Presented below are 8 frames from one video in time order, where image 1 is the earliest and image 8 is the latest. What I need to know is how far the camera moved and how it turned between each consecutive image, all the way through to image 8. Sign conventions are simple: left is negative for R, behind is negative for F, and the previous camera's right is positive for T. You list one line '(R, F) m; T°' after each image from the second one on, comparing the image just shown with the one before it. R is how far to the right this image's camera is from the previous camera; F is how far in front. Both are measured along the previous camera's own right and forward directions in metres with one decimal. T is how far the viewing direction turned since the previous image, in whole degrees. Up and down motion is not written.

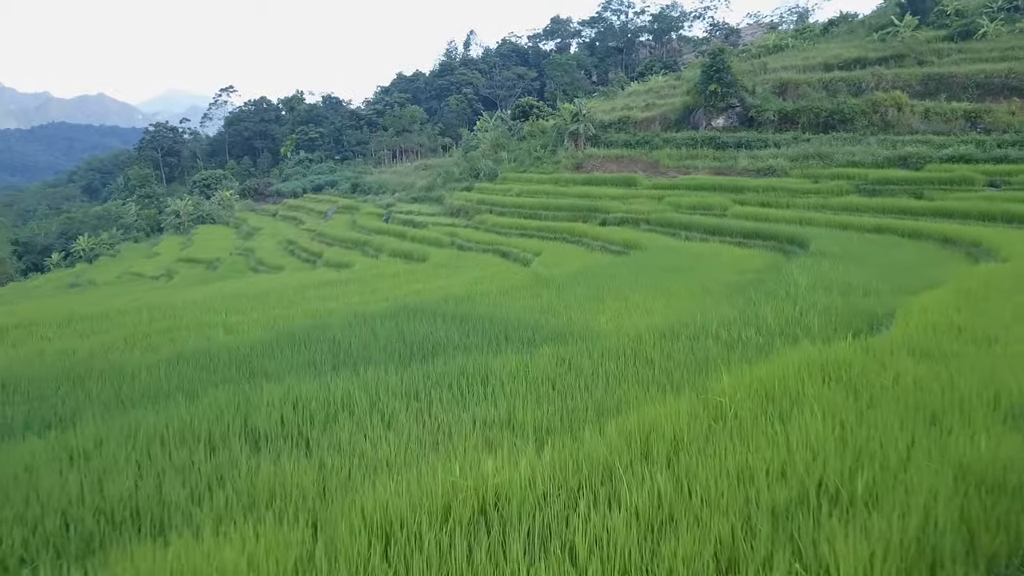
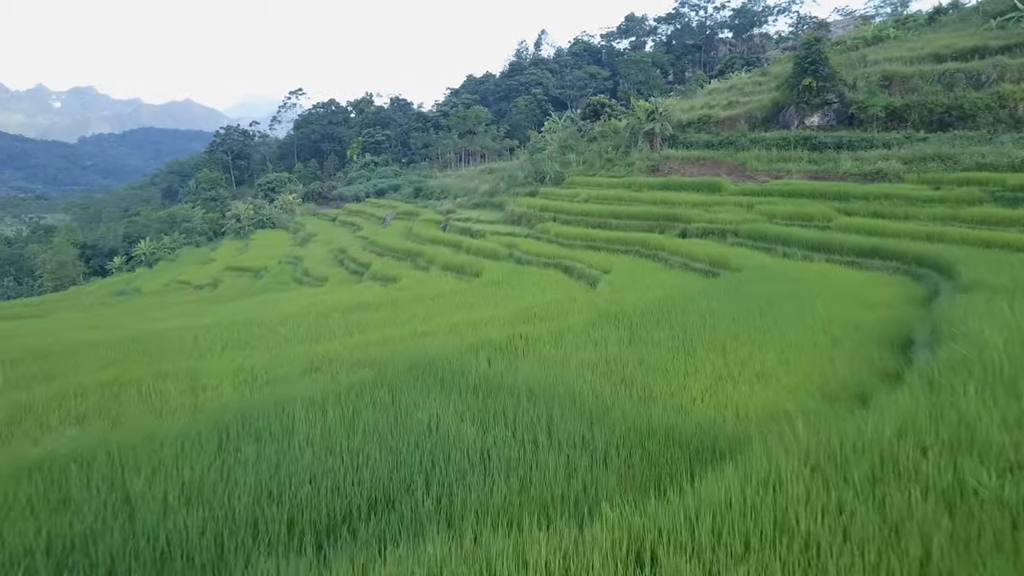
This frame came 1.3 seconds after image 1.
(+0.1, +1.3) m; -5°
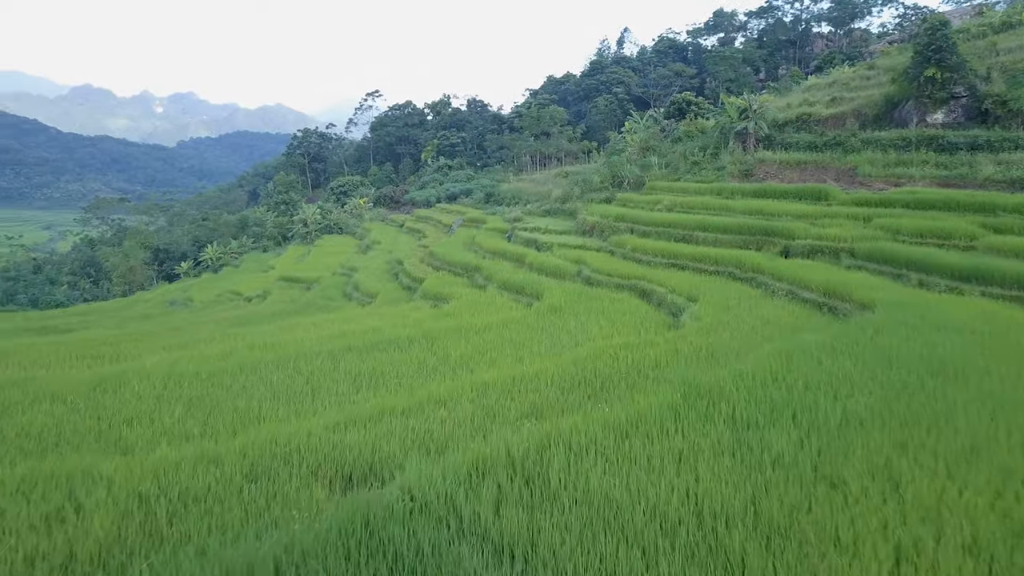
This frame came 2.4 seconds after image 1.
(+0.1, +1.4) m; -6°
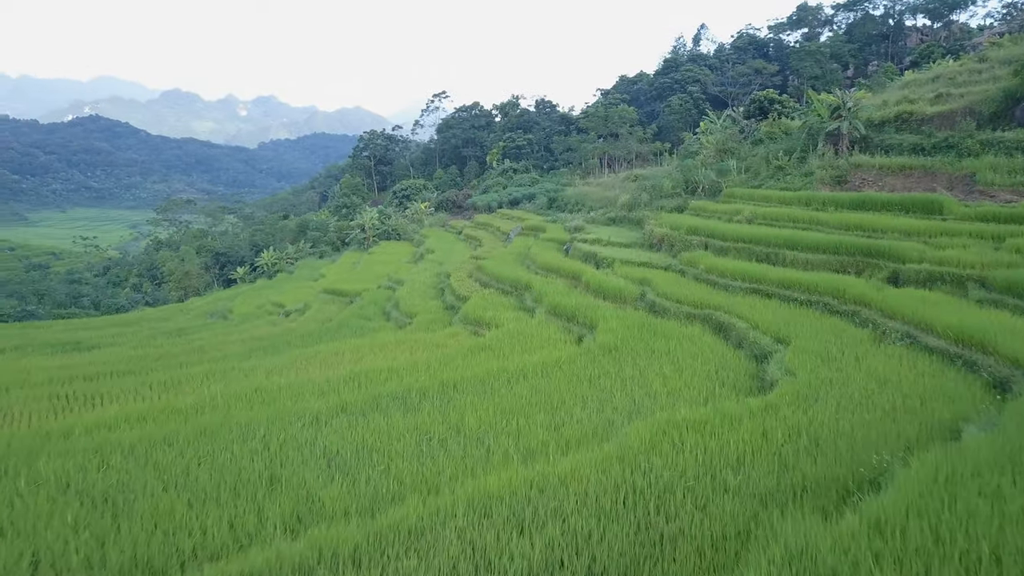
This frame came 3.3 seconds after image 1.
(+0.2, +1.2) m; -5°
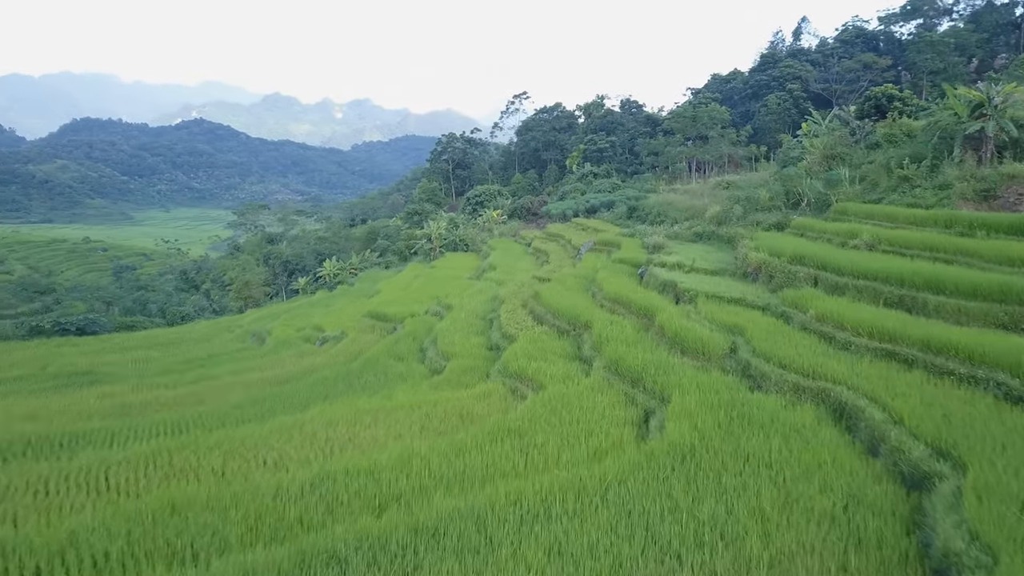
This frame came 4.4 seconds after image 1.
(+0.3, +1.7) m; -6°
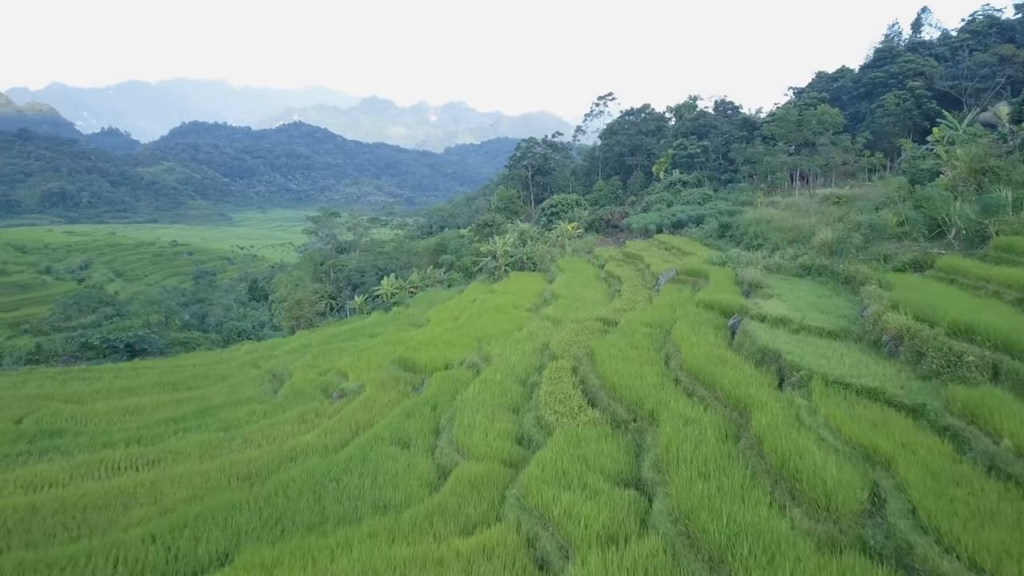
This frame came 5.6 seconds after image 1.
(+0.4, +2.2) m; -6°
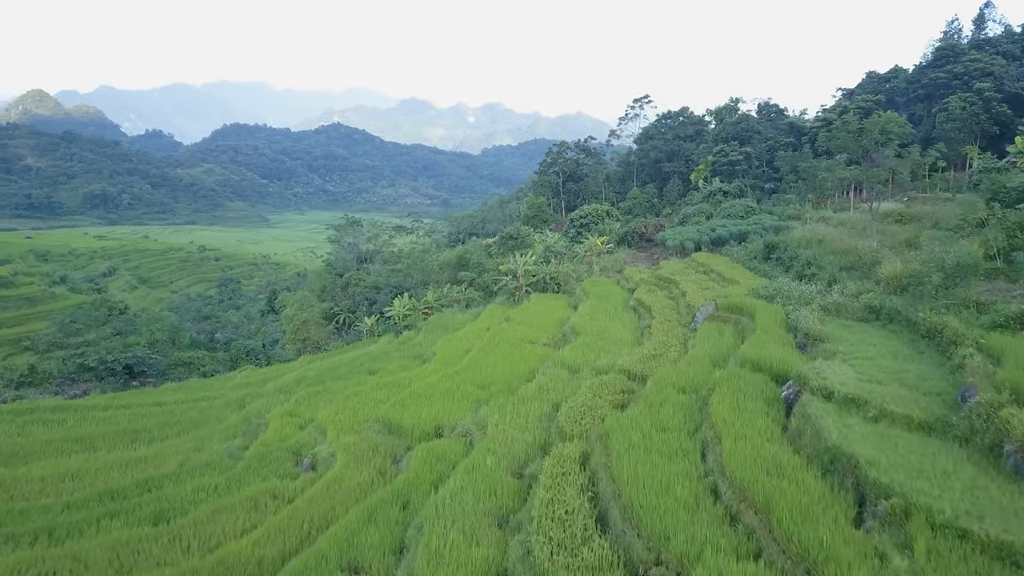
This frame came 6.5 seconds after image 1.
(+0.3, +1.6) m; -3°
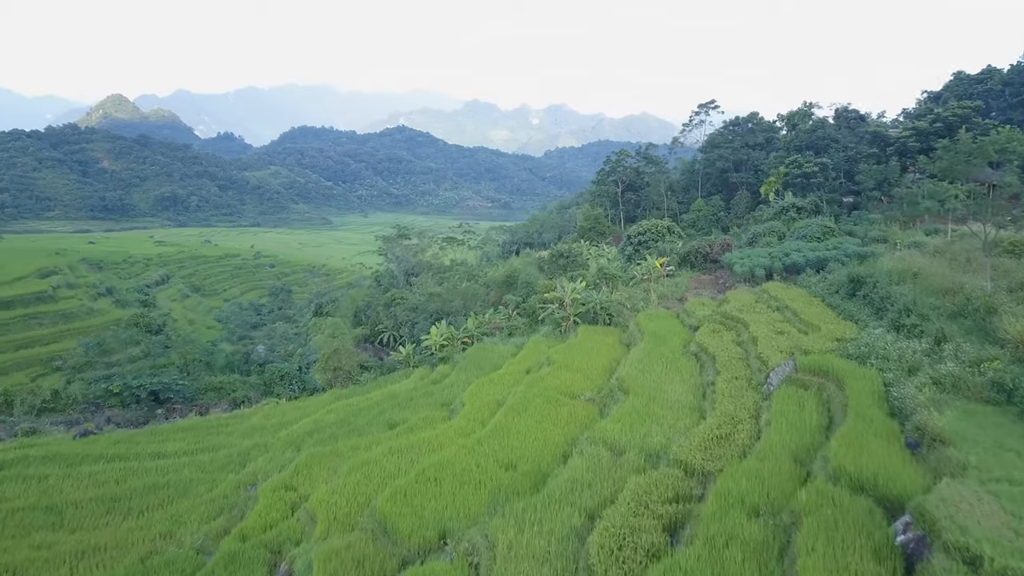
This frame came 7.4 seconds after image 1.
(+0.3, +1.7) m; -4°
